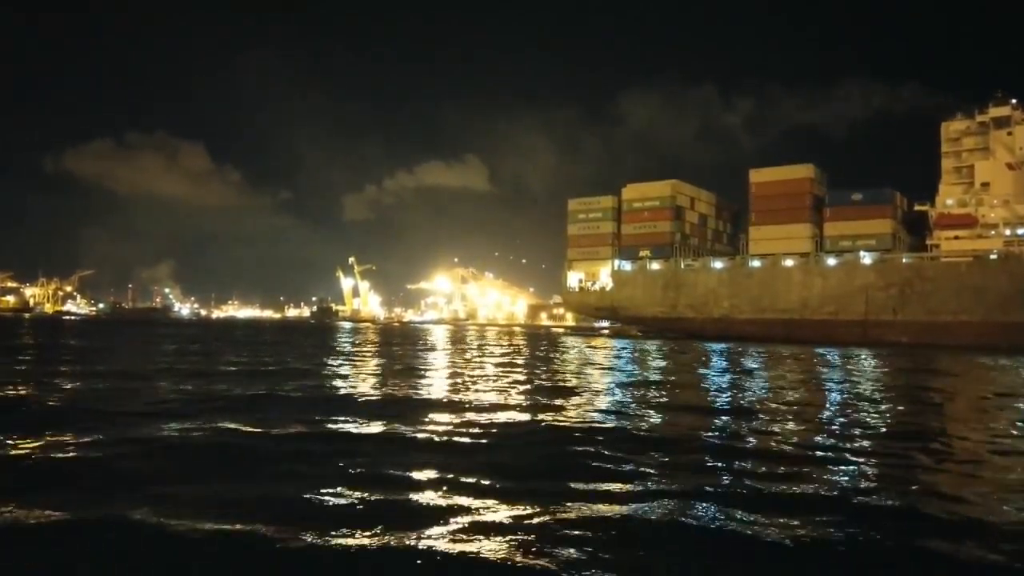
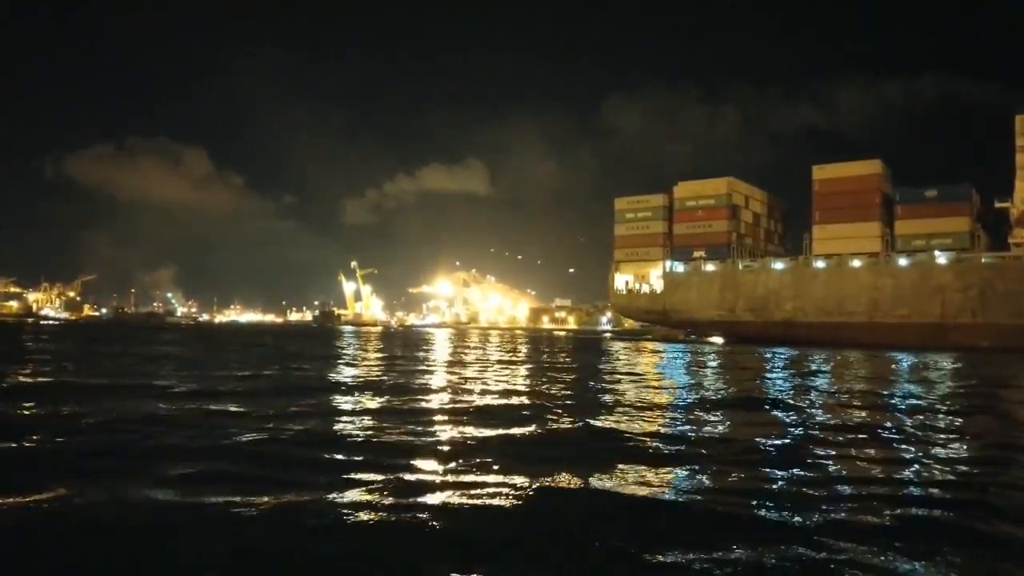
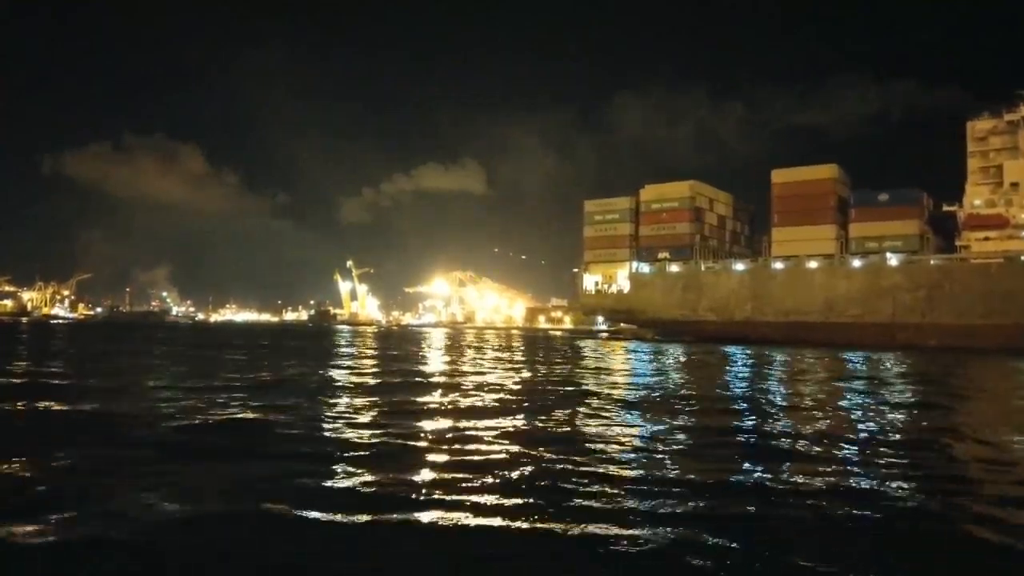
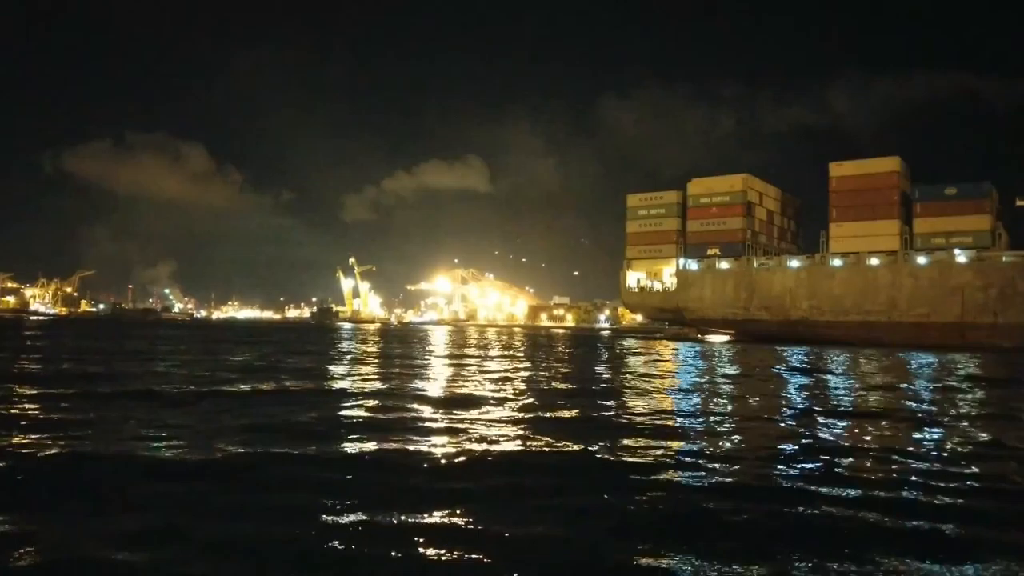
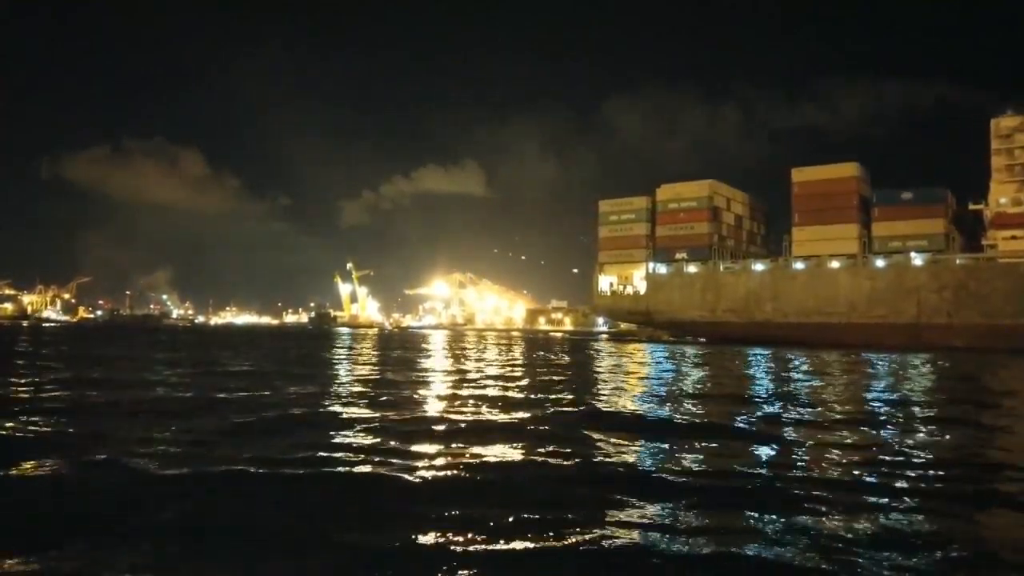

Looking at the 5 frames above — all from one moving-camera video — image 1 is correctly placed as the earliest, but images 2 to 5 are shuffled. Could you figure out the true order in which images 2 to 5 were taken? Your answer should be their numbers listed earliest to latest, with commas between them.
3, 5, 2, 4
